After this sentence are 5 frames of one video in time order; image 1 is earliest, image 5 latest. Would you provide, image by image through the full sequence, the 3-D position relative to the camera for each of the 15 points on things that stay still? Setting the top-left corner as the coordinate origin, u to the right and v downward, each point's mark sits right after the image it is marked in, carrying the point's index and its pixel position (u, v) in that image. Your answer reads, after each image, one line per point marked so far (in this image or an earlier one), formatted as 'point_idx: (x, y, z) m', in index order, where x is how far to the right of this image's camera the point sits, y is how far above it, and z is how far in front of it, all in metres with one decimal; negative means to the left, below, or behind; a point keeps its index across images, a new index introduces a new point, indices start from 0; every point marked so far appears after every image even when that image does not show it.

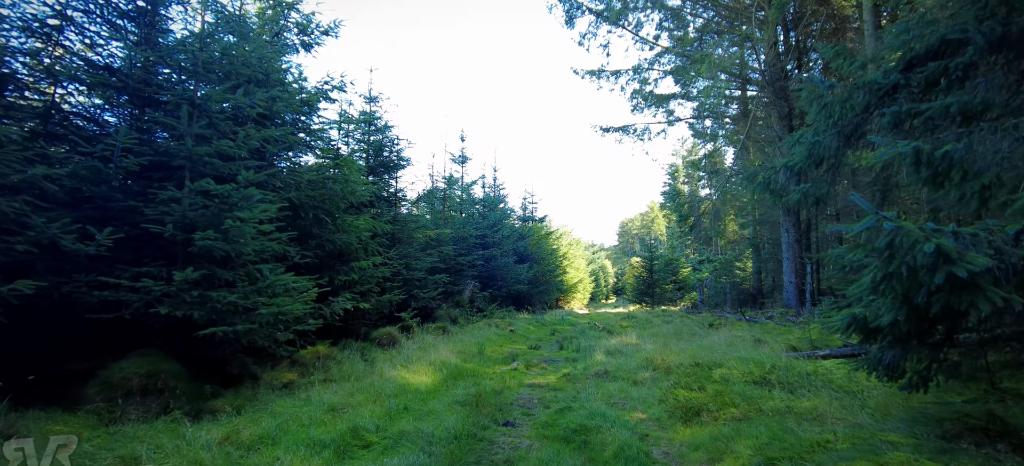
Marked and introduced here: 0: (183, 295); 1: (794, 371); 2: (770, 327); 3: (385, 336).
0: (-3.7, -0.7, +6.0) m
1: (+4.3, -2.1, +8.2) m
2: (+8.0, -2.9, +16.8) m
3: (-2.7, -2.2, +11.3) m
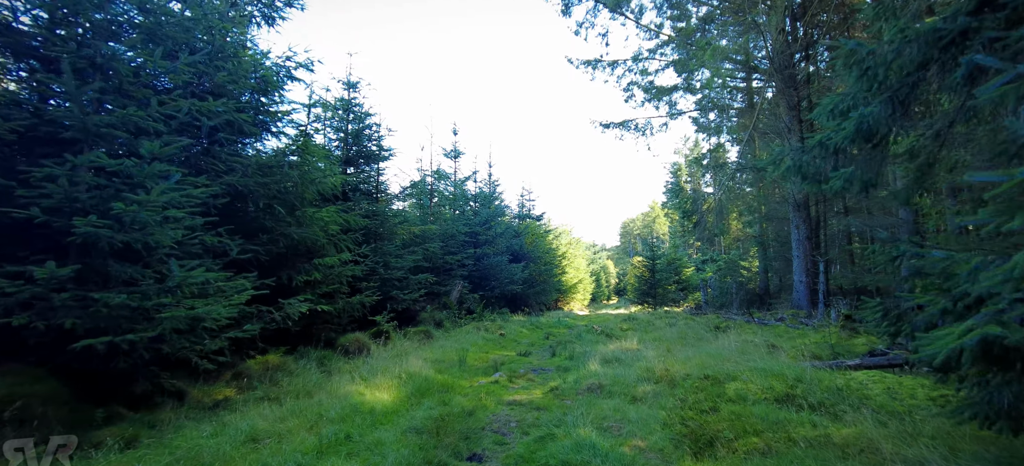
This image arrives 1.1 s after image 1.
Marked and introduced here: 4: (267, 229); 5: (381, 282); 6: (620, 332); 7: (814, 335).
0: (-4.0, -0.6, +4.8) m
1: (+4.0, -2.0, +6.9) m
2: (+7.7, -2.8, +15.5) m
3: (-3.0, -2.0, +10.0) m
4: (-4.1, +0.1, +9.0) m
5: (-3.2, -1.2, +13.0) m
6: (+3.4, -3.1, +16.9) m
7: (+7.8, -2.7, +13.9) m
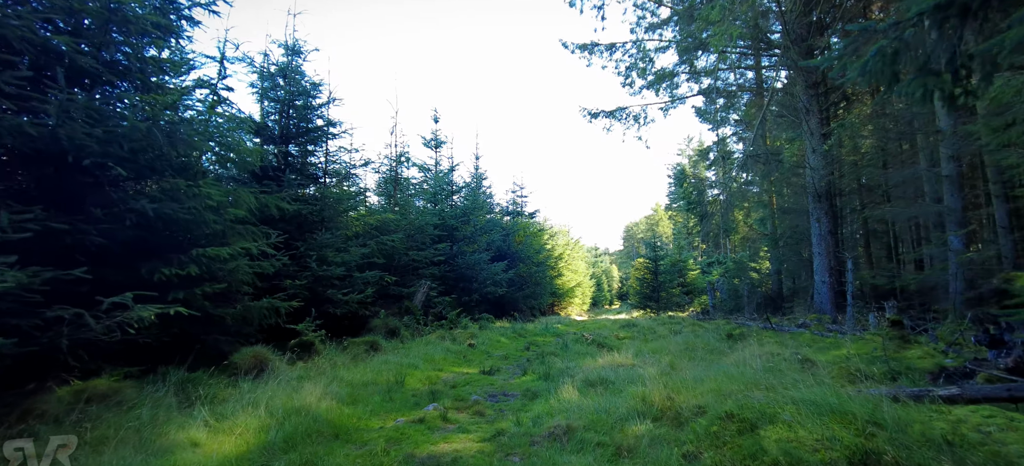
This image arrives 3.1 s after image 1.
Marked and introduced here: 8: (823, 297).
0: (-4.8, -0.2, +2.2) m
1: (+3.2, -1.6, +4.3) m
2: (+7.1, -2.5, +12.8) m
3: (-3.7, -1.8, +7.4) m
4: (-4.8, +0.4, +6.4) m
5: (-3.9, -0.9, +10.4) m
6: (+2.7, -2.9, +14.3) m
7: (+7.1, -2.4, +11.3) m
8: (+10.8, -2.3, +18.8) m
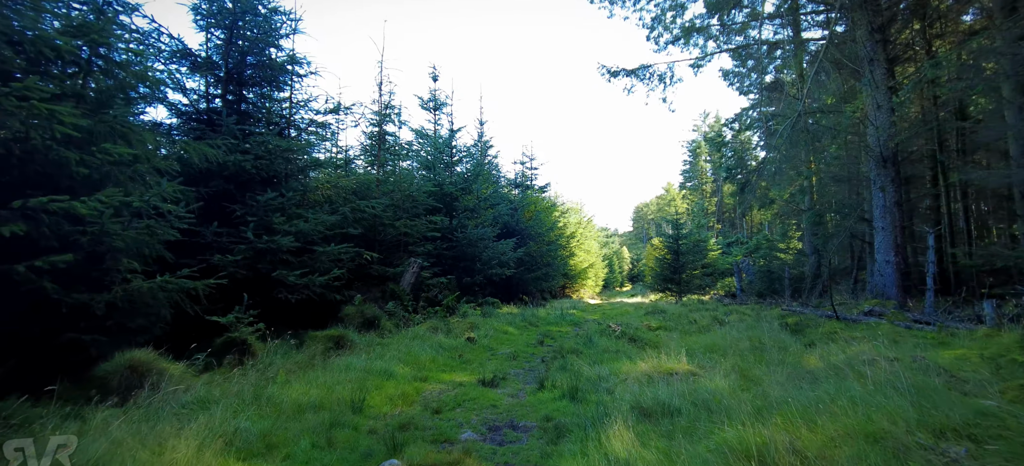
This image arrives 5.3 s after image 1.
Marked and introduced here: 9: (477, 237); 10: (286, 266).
0: (-4.7, +0.1, -0.5) m
1: (+3.3, -1.2, +1.5) m
2: (+7.3, -1.9, +10.0) m
3: (-3.6, -1.3, +4.8) m
4: (-4.7, +0.8, +3.7) m
5: (-3.7, -0.3, +7.7) m
6: (+2.9, -2.1, +11.5) m
7: (+7.2, -1.8, +8.5) m
8: (+11.1, -1.4, +16.0) m
9: (-1.0, -0.1, +16.2) m
10: (-3.4, -0.5, +8.3) m
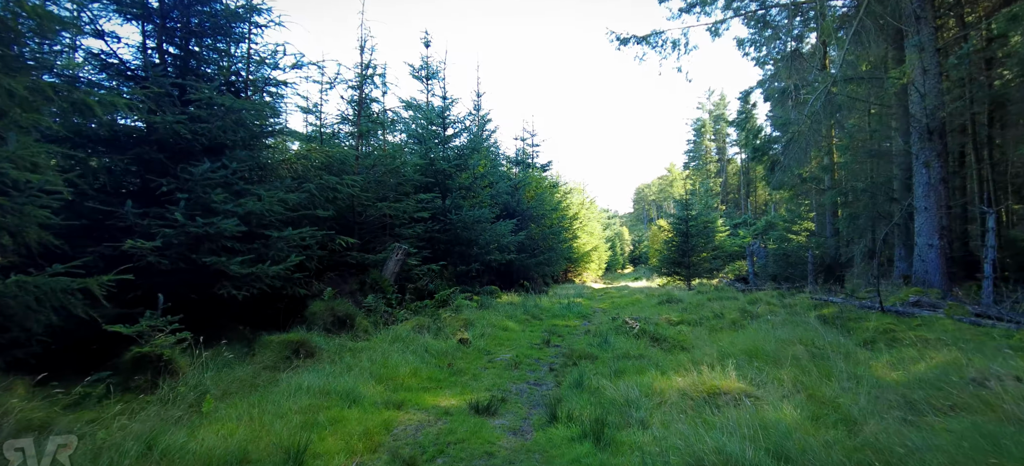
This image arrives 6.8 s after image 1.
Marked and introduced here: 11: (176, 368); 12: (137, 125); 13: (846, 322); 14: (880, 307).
0: (-4.7, 0.0, -2.2) m
1: (+3.3, -1.2, -0.1) m
2: (+7.3, -1.6, +8.4) m
3: (-3.6, -1.2, +3.1) m
4: (-4.7, +0.9, +2.0) m
5: (-3.7, -0.1, +6.0) m
6: (+2.9, -1.8, +9.9) m
7: (+7.3, -1.5, +6.8) m
8: (+11.1, -0.9, +14.3) m
9: (-1.0, +0.4, +14.5) m
10: (-3.4, -0.3, +6.6) m
11: (-3.2, -1.2, +4.9) m
12: (-4.5, +1.3, +6.5) m
13: (+6.5, -1.7, +10.4) m
14: (+8.2, -1.7, +12.0) m
